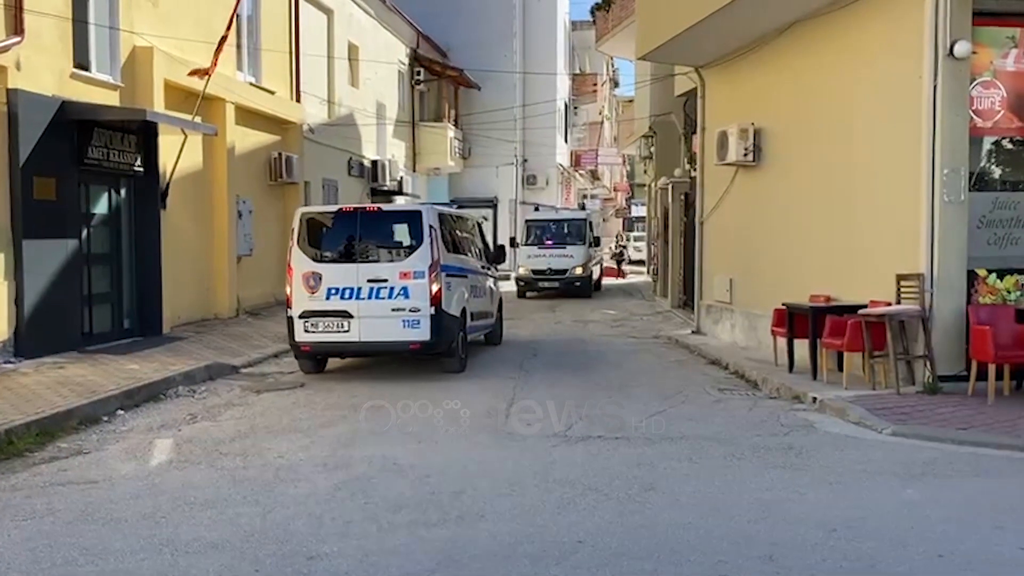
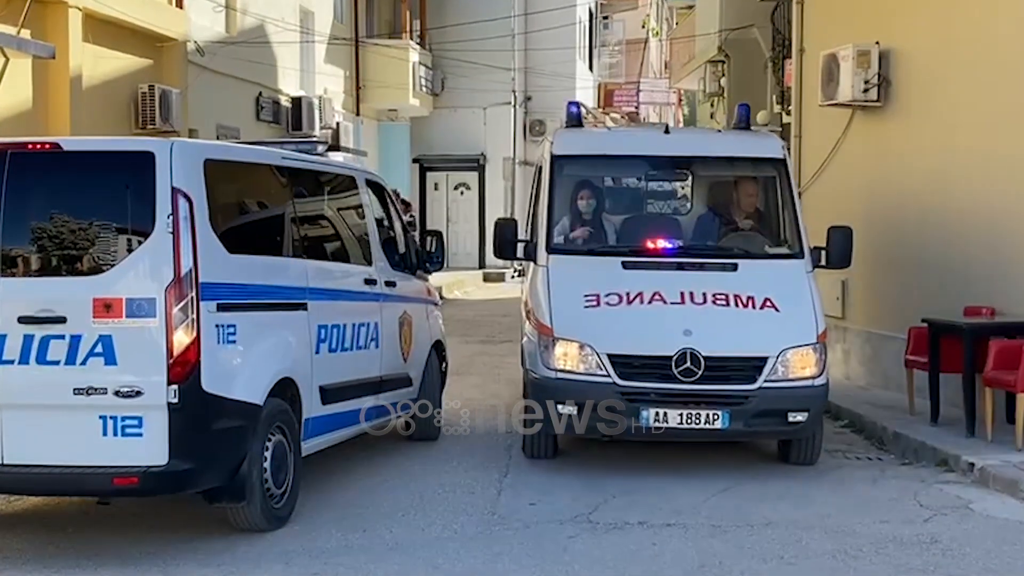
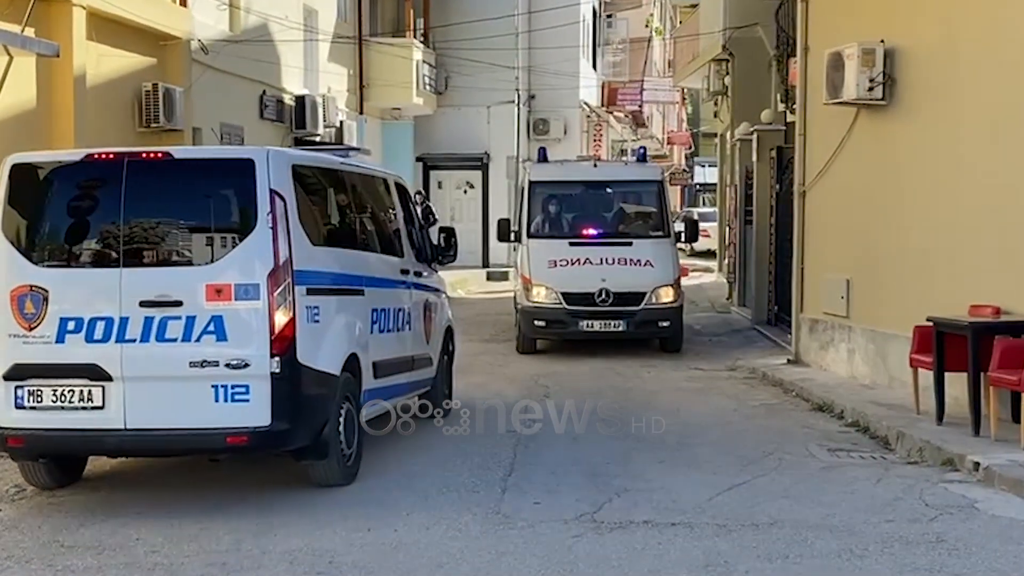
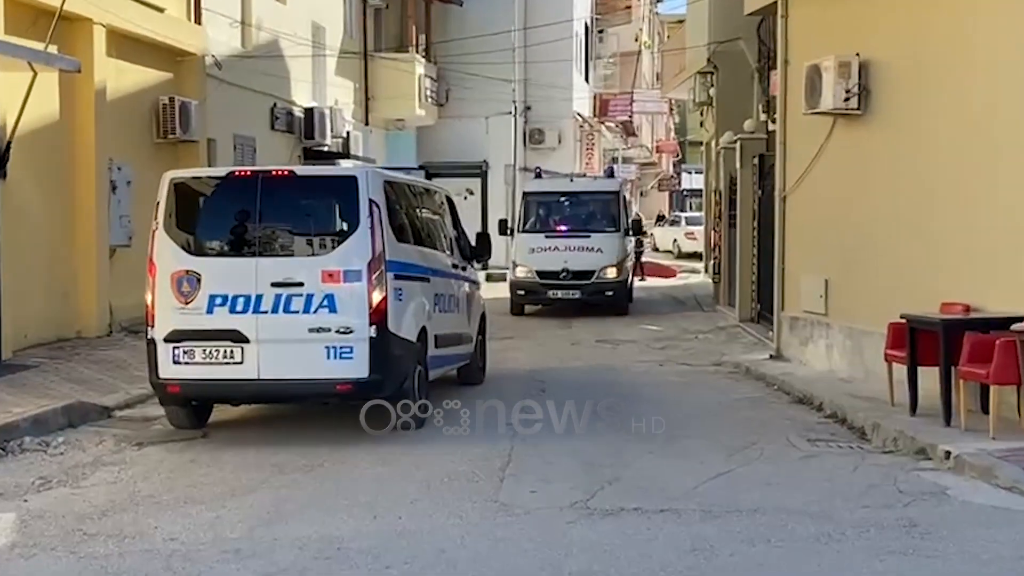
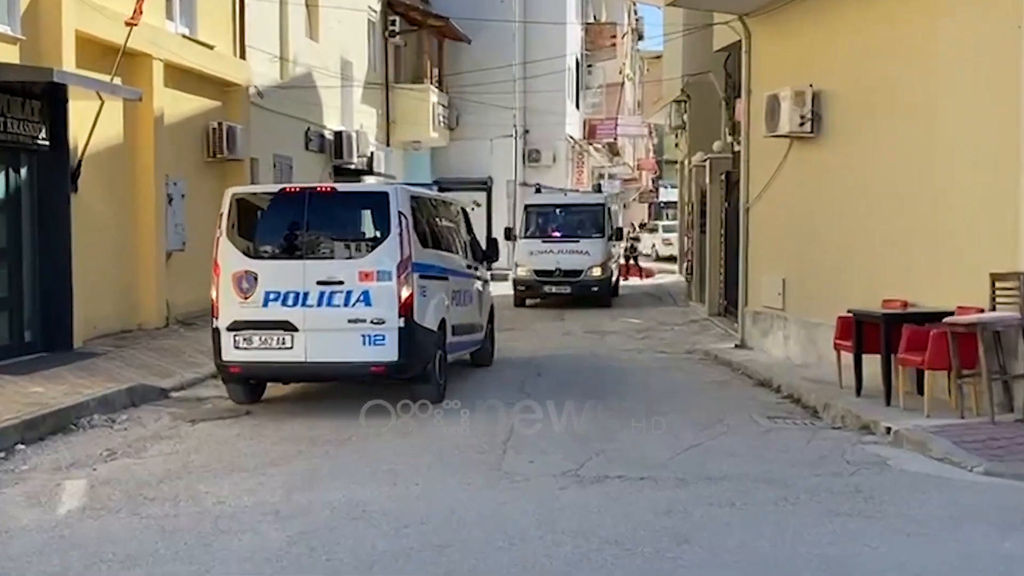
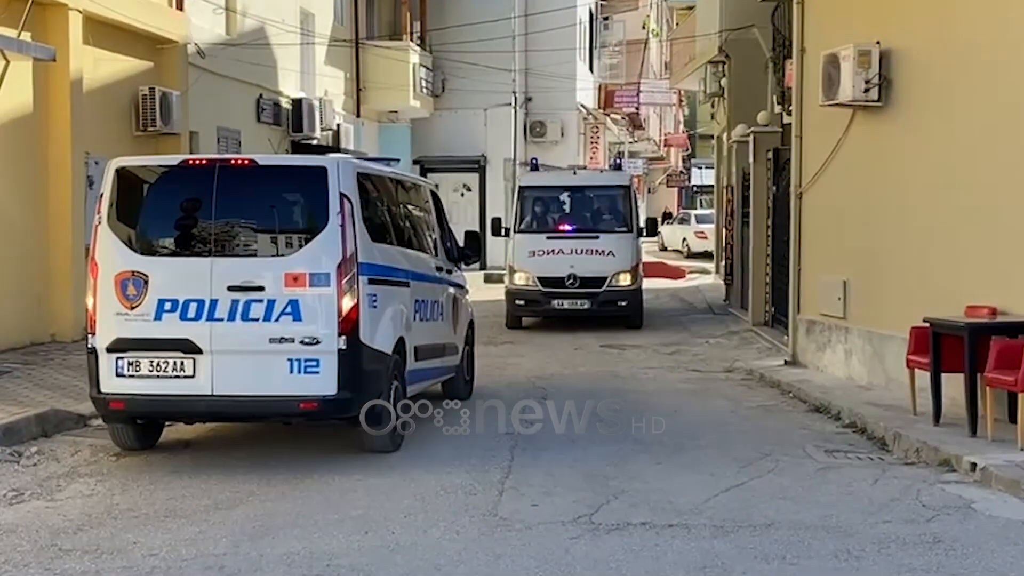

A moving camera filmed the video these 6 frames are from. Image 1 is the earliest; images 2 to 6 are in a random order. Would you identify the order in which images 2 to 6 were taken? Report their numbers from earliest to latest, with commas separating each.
5, 4, 6, 3, 2
